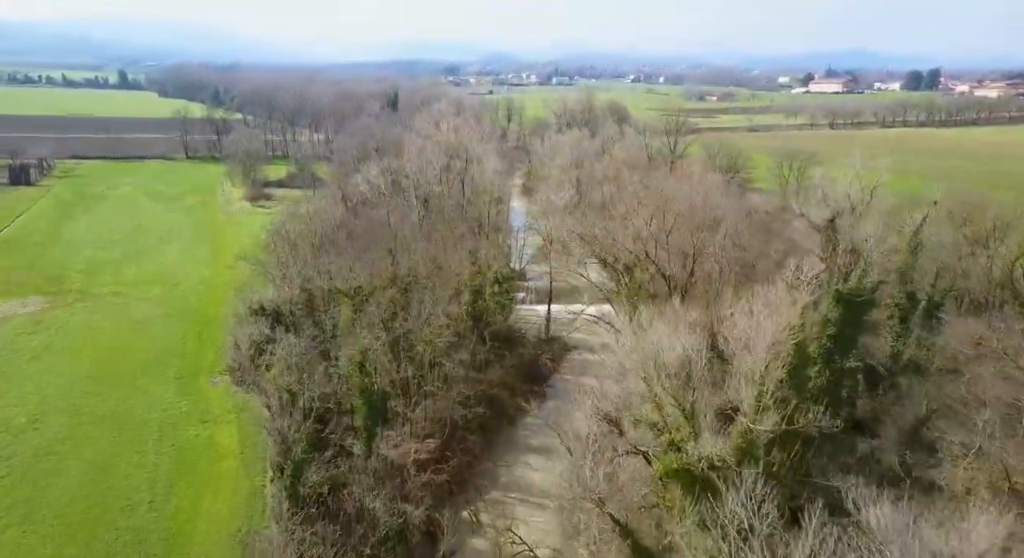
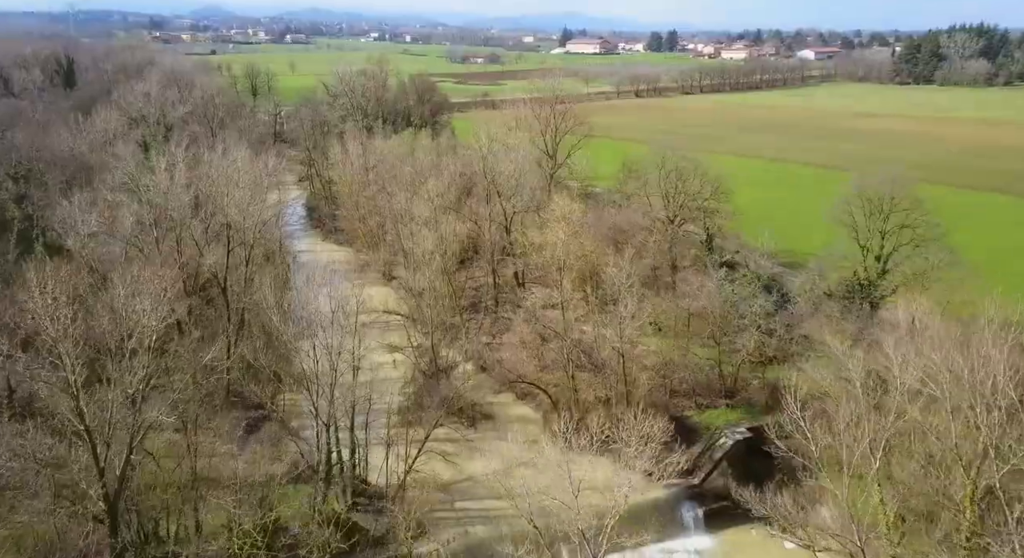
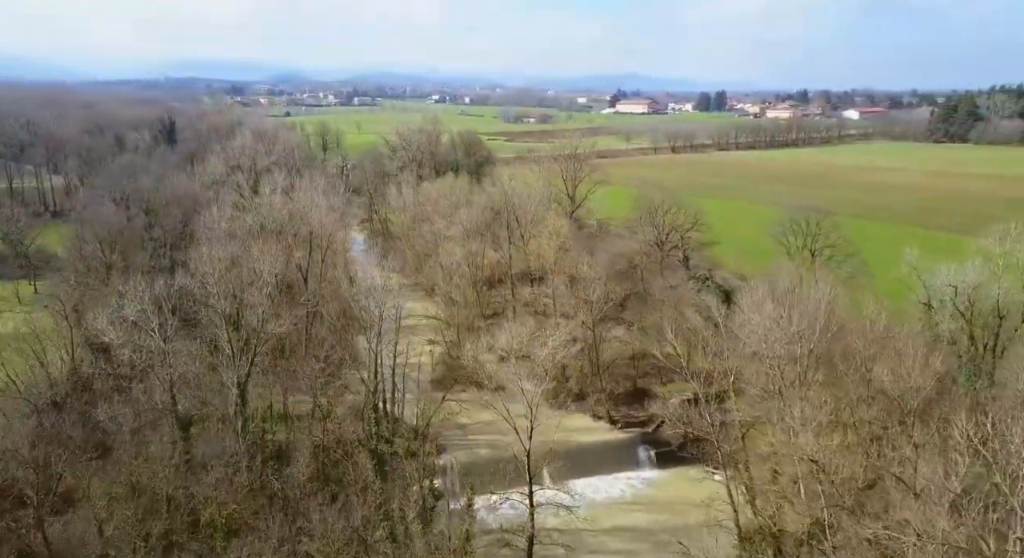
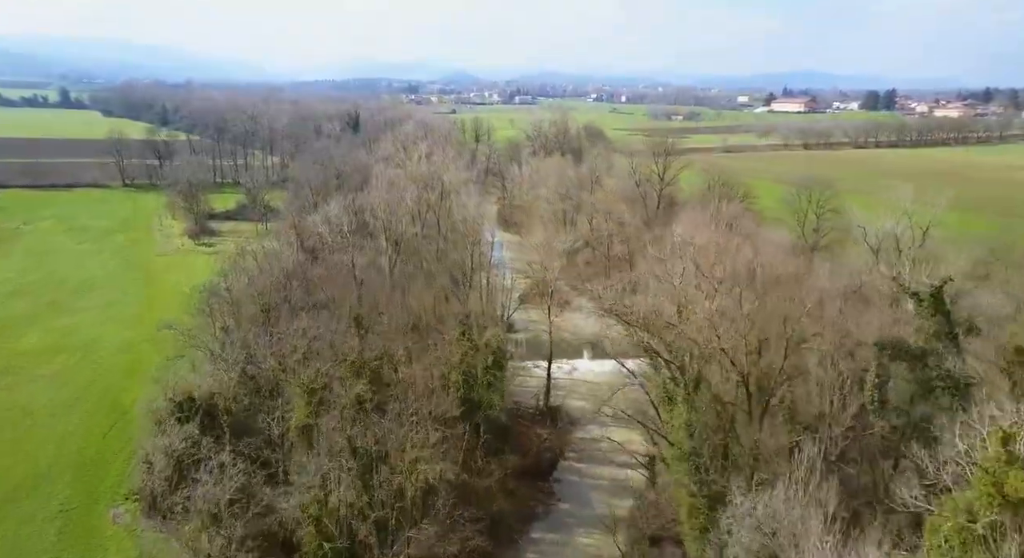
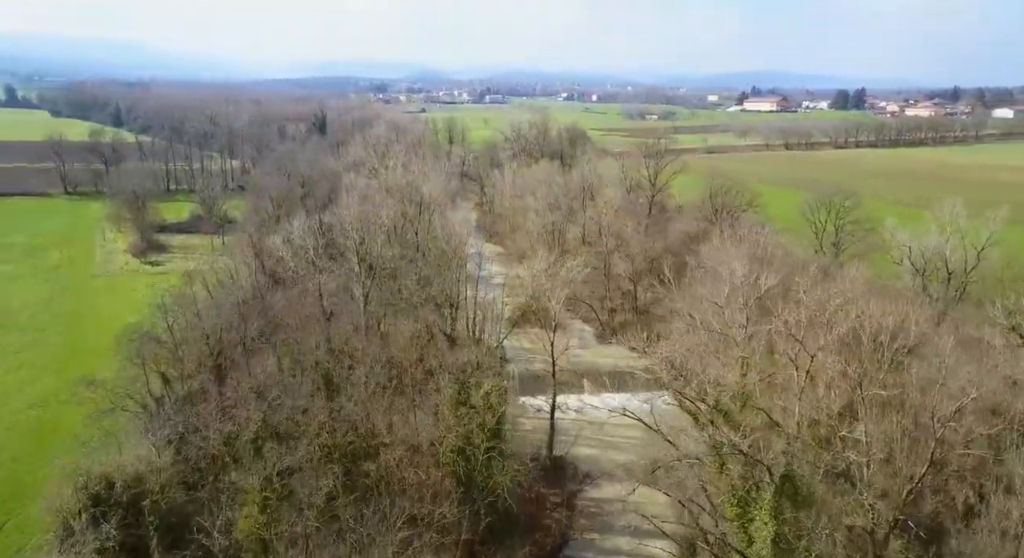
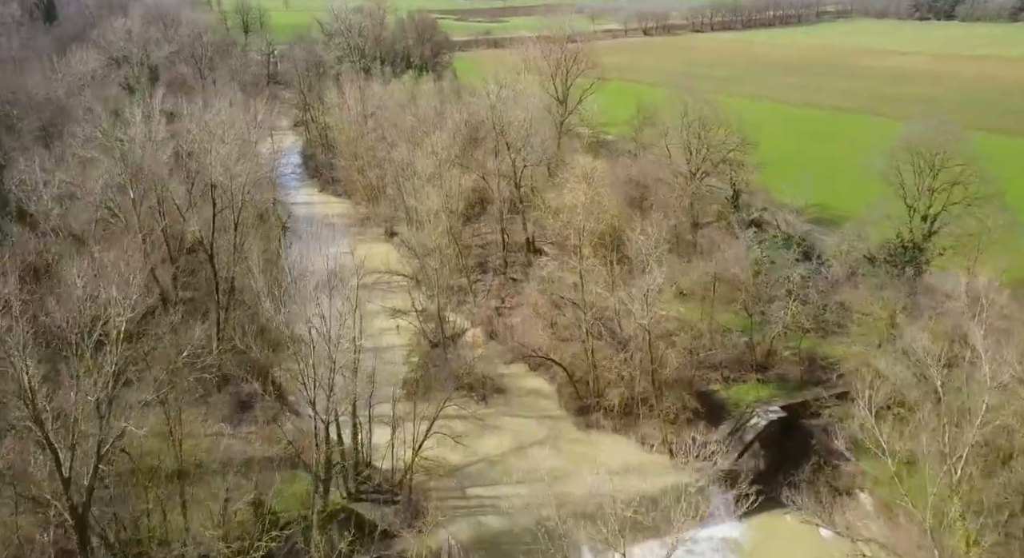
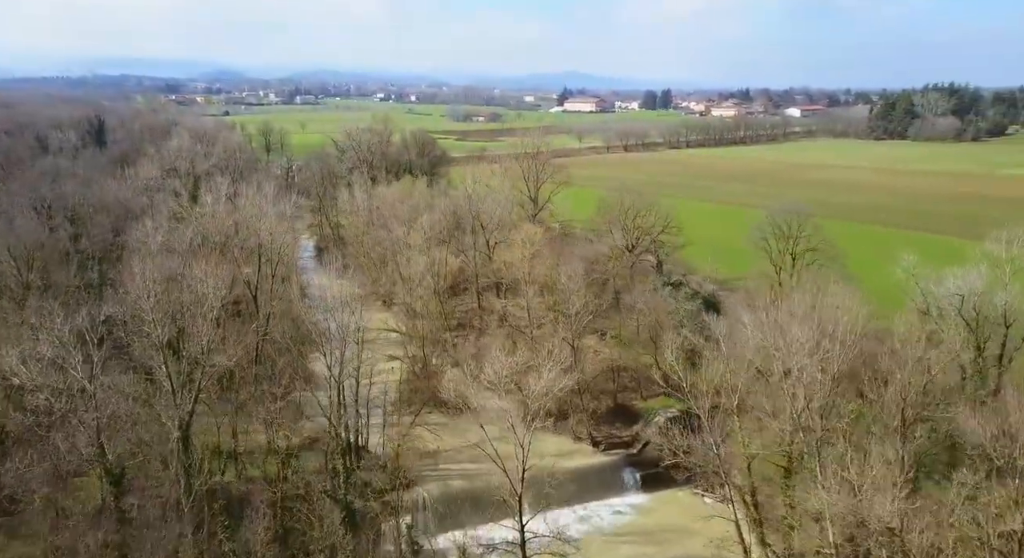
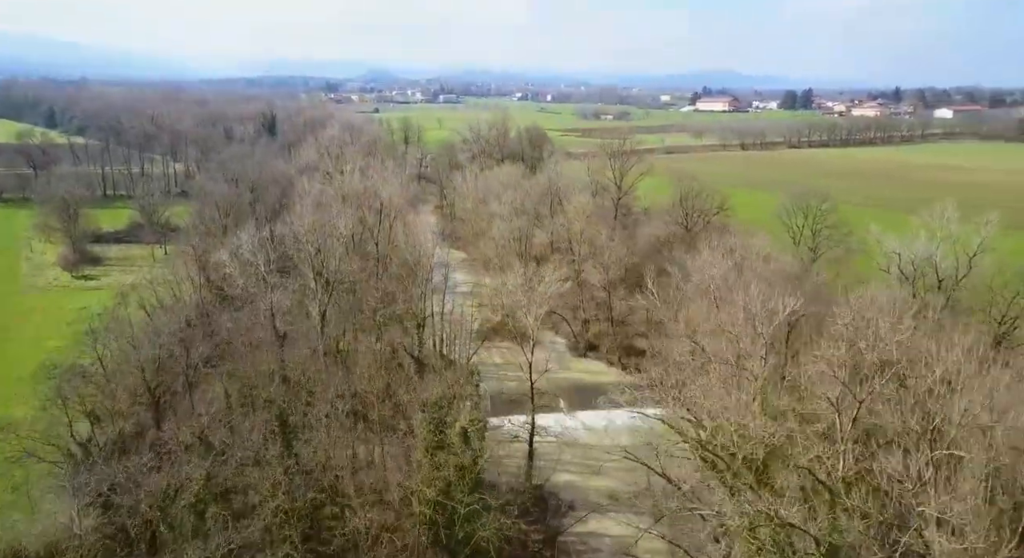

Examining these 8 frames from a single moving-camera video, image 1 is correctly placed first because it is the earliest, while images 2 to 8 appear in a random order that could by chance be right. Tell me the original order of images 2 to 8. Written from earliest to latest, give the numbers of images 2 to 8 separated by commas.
4, 5, 8, 3, 7, 2, 6
